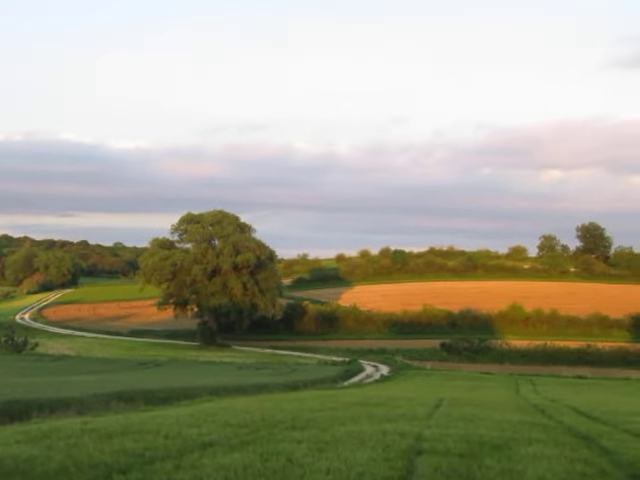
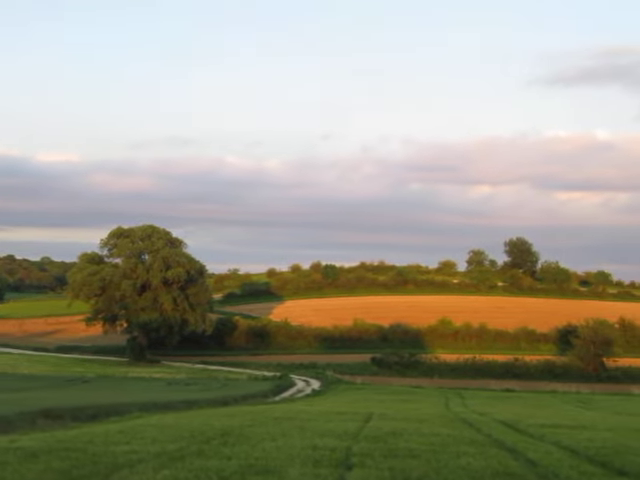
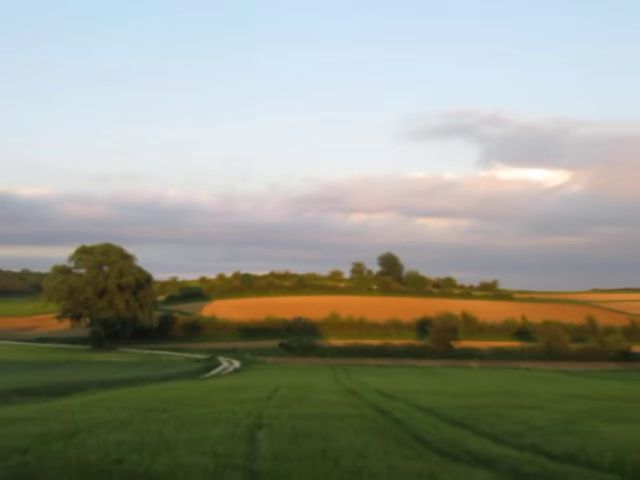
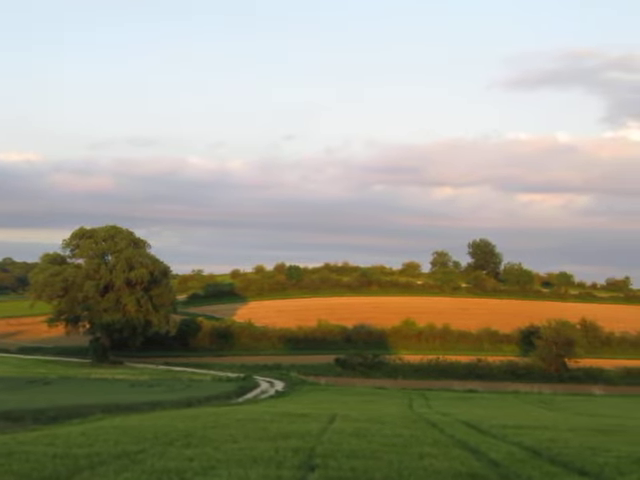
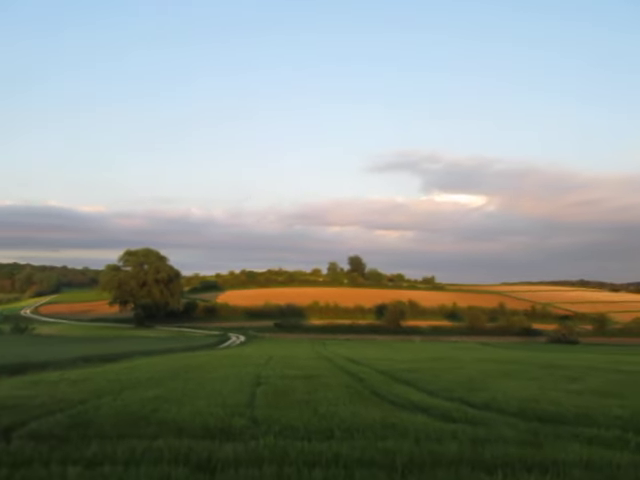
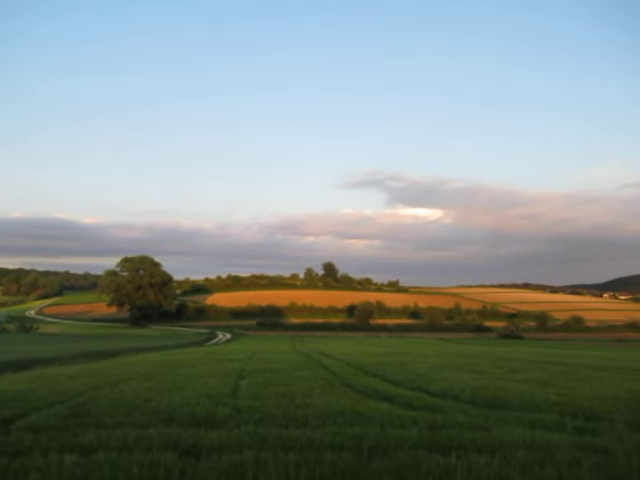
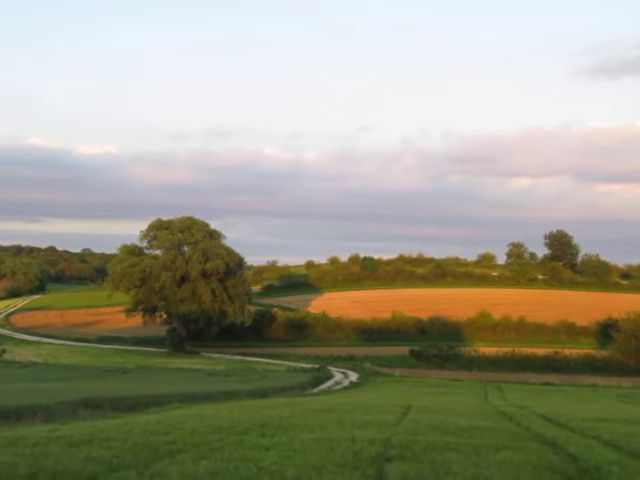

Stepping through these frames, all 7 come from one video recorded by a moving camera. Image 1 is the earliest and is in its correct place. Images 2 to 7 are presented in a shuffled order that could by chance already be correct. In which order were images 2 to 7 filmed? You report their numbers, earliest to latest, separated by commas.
7, 2, 4, 3, 5, 6
